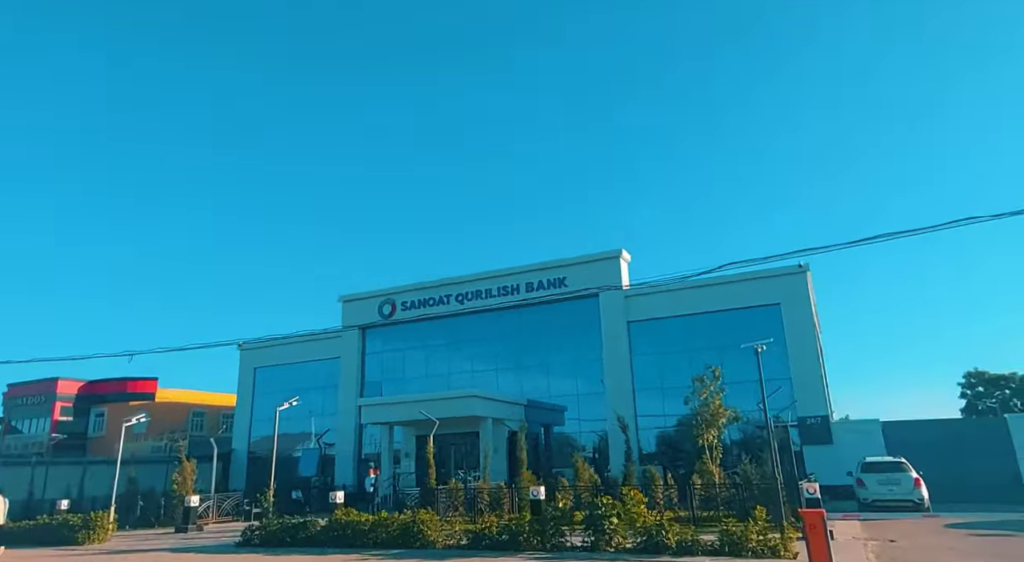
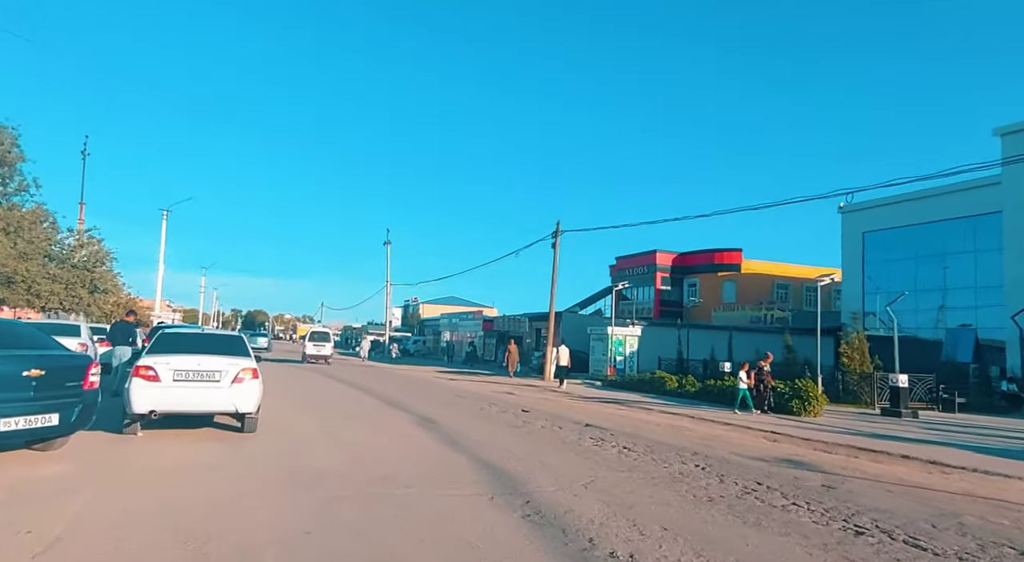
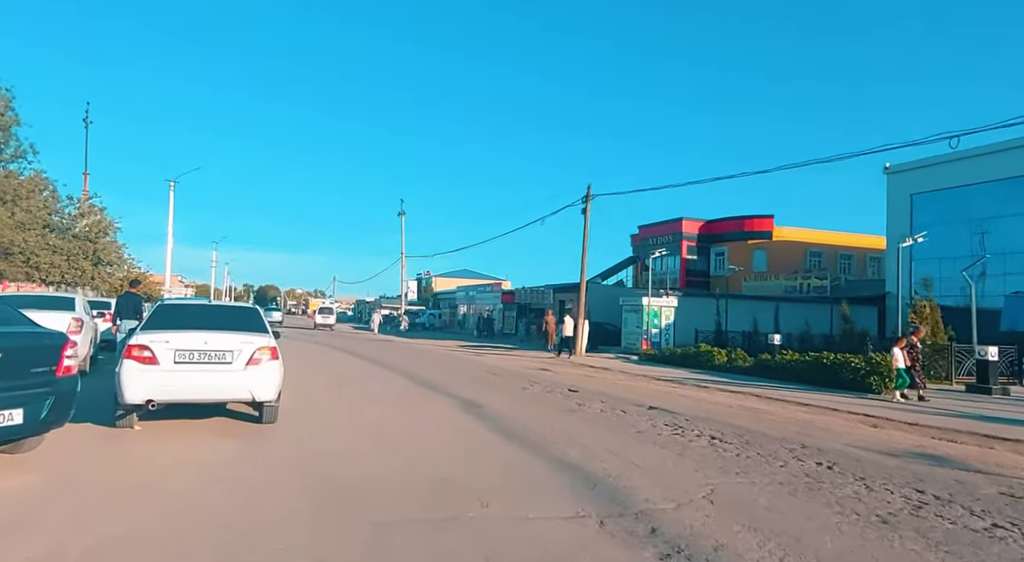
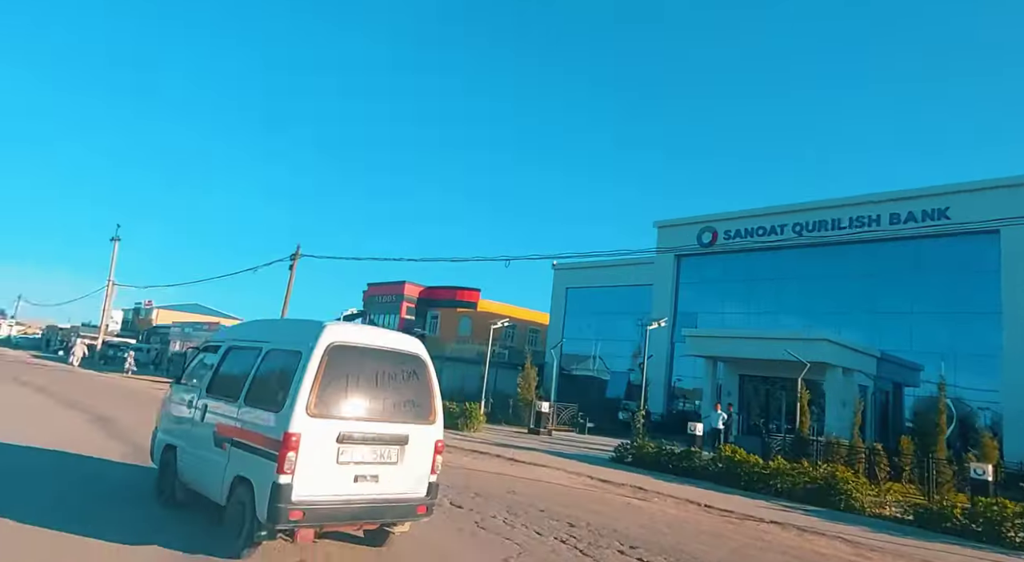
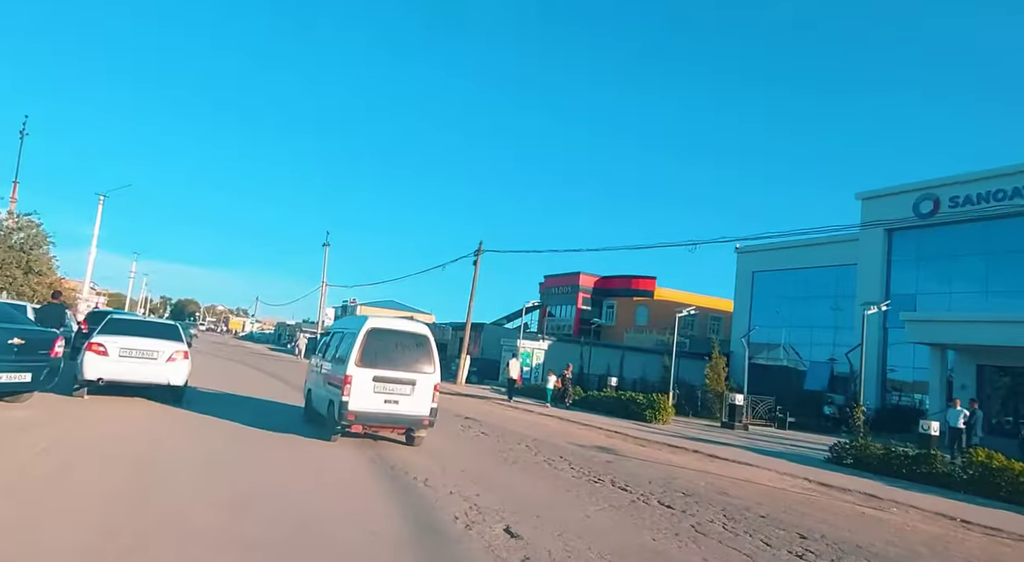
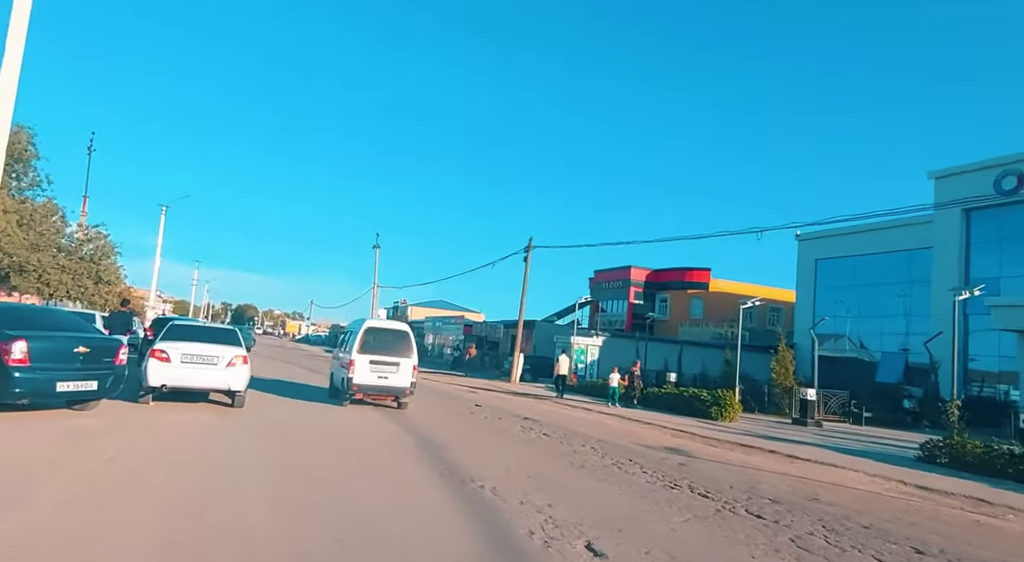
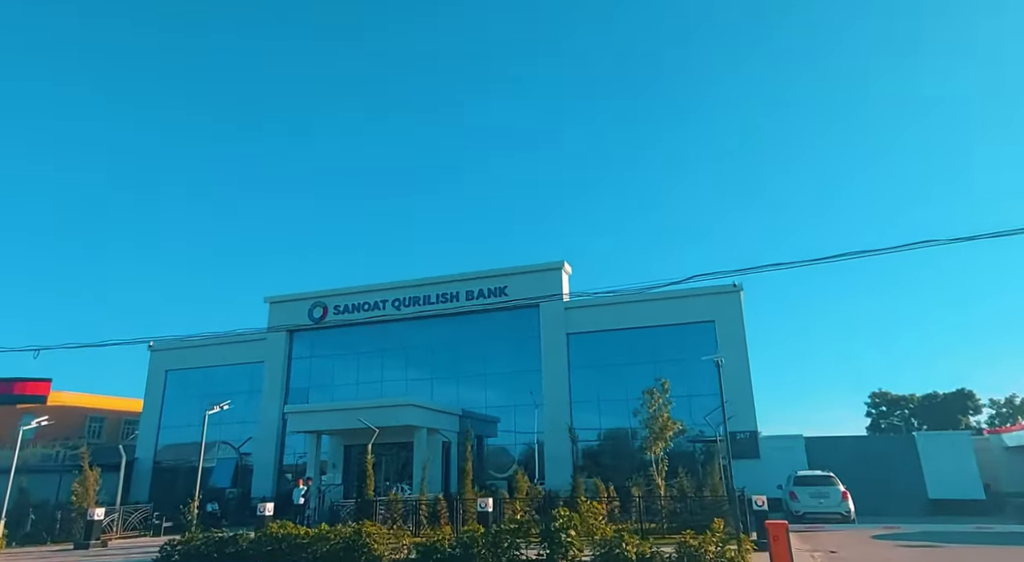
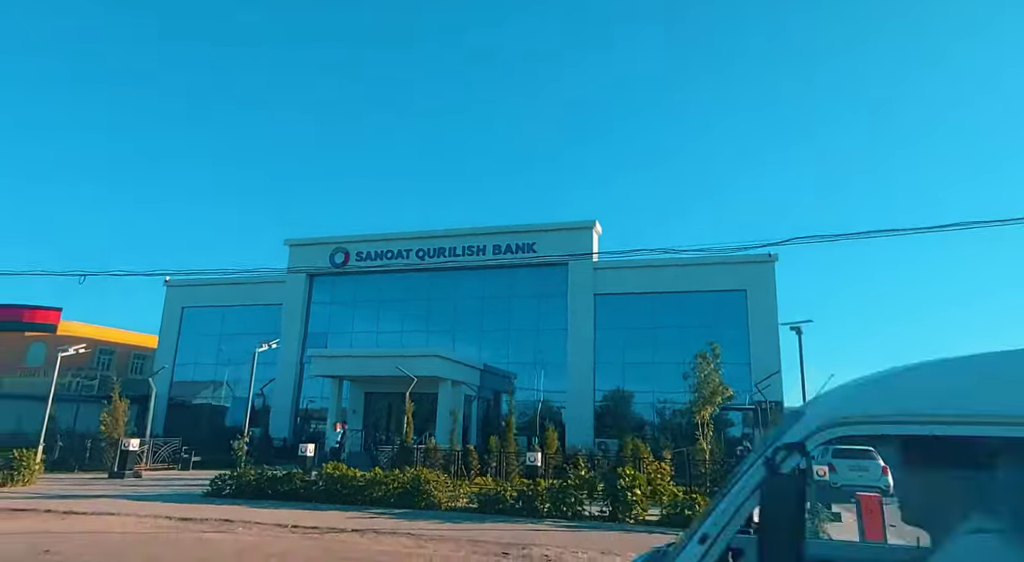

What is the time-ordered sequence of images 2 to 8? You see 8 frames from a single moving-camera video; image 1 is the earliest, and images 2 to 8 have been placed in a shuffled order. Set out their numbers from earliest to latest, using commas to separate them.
7, 8, 4, 5, 6, 2, 3
